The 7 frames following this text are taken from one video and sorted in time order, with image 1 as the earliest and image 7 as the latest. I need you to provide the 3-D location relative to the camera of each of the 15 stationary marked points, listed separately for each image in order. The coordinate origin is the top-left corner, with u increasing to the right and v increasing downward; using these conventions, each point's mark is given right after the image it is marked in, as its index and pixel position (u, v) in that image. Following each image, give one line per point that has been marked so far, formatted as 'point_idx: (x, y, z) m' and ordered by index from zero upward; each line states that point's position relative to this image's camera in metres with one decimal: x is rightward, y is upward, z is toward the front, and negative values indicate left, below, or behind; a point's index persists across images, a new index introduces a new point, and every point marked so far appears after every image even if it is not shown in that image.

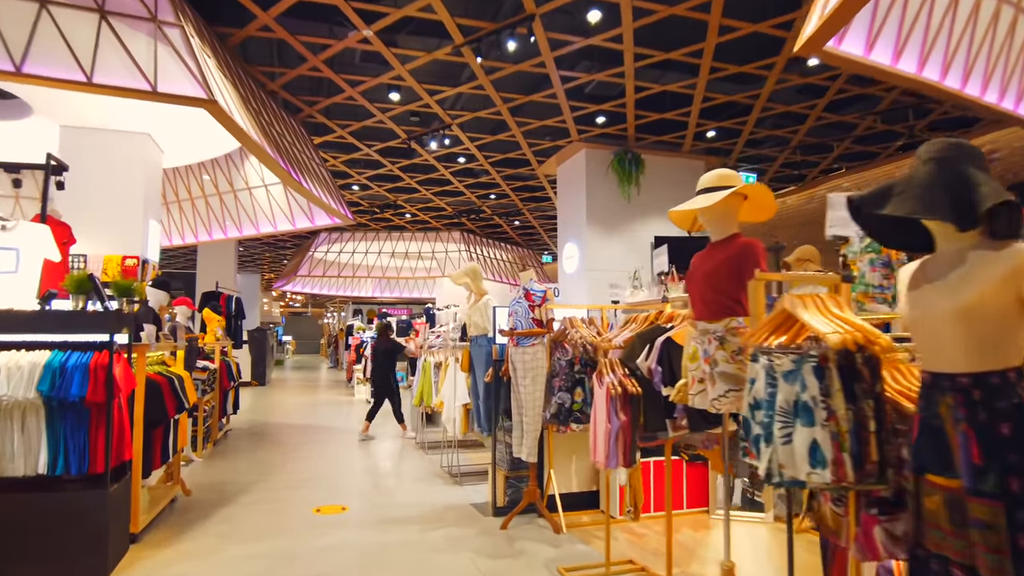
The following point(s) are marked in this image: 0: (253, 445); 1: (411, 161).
0: (-3.2, -1.9, +7.5) m
1: (-1.6, +2.0, +9.8) m
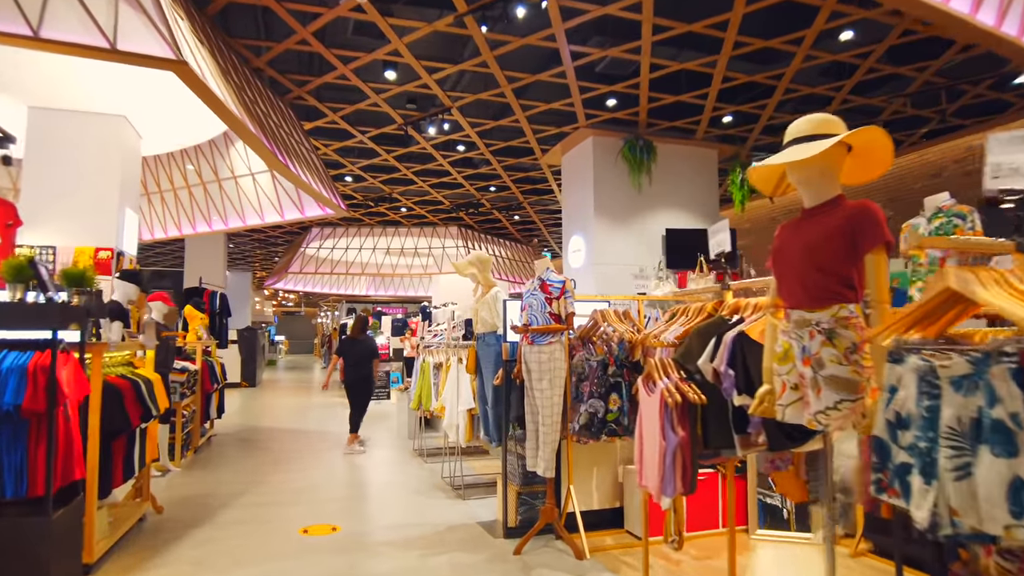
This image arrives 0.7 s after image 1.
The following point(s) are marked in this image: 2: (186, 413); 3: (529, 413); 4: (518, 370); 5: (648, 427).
0: (-3.1, -1.9, +7.0) m
1: (-1.6, +2.1, +9.2) m
2: (-3.4, -1.3, +6.2) m
3: (+0.1, -0.8, +3.8) m
4: (0.0, -0.5, +3.9) m
5: (+0.5, -0.5, +2.2) m
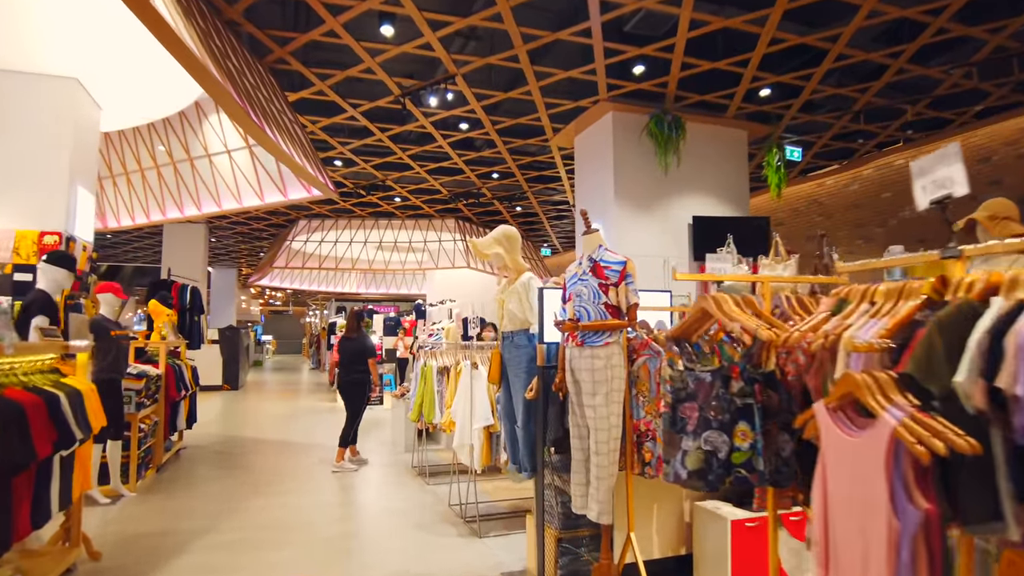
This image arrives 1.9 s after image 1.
0: (-3.0, -1.8, +6.0) m
1: (-1.5, +2.2, +8.3) m
2: (-3.2, -1.2, +5.3) m
3: (+0.3, -0.7, +2.9) m
4: (+0.2, -0.4, +2.9) m
5: (+0.7, -0.4, +1.3) m
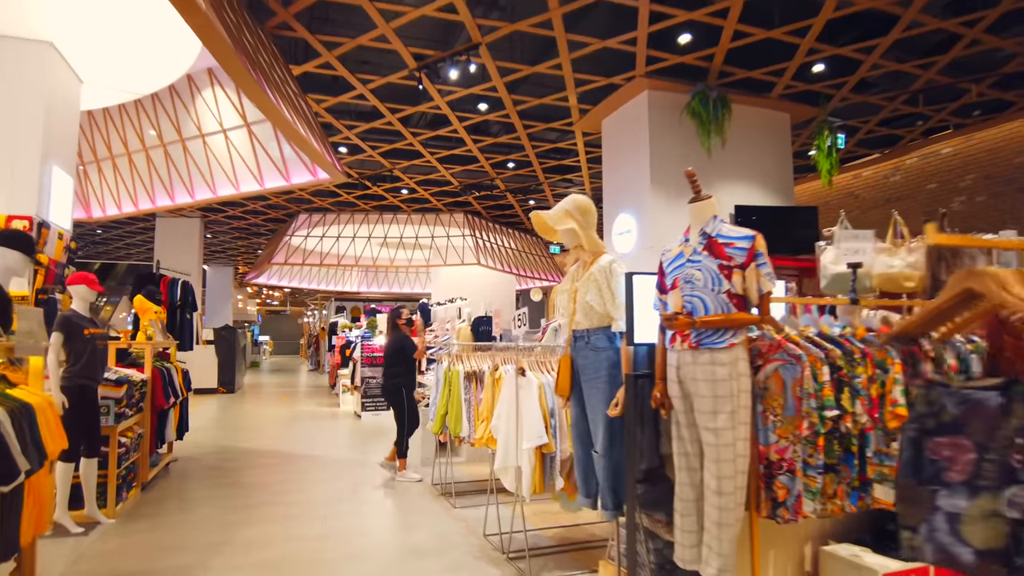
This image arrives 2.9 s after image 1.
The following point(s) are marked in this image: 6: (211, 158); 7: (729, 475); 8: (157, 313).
0: (-2.7, -1.7, +5.3) m
1: (-1.2, +2.2, +7.6) m
2: (-2.9, -1.1, +4.5) m
3: (+0.6, -0.7, +2.2) m
4: (+0.5, -0.4, +2.2) m
5: (+1.1, -0.4, +0.6) m
6: (-4.1, +1.8, +8.2) m
7: (+0.7, -0.6, +2.0) m
8: (-3.4, -0.2, +5.7) m
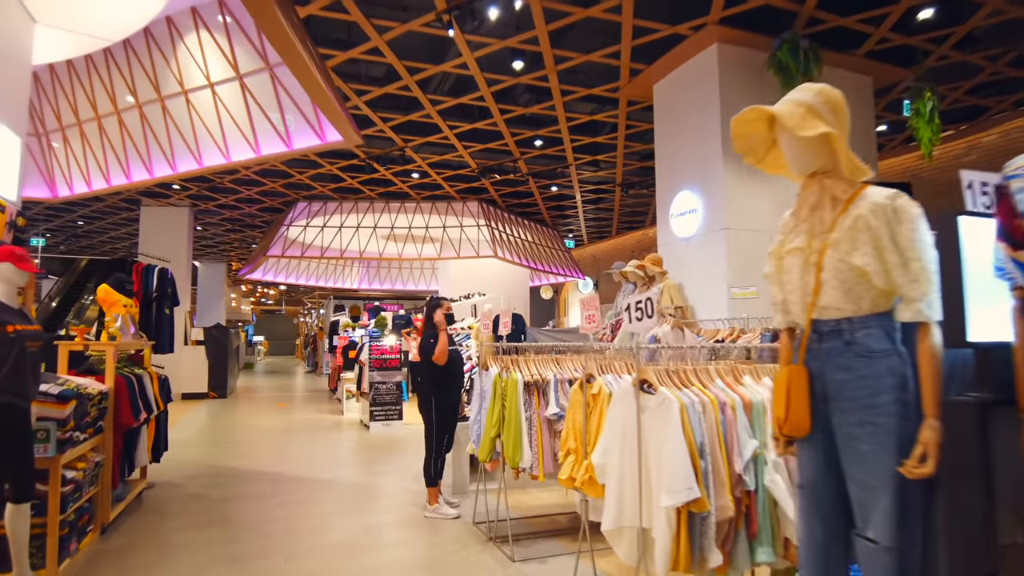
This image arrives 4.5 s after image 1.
0: (-2.3, -1.6, +4.2) m
1: (-0.8, +2.3, +6.4) m
2: (-2.5, -1.0, +3.4) m
3: (+1.1, -0.5, +1.1) m
4: (+1.0, -0.3, +1.1) m
5: (+1.5, -0.3, -0.5) m
6: (-3.7, +1.9, +7.1) m
7: (+1.2, -0.5, +0.9) m
8: (-2.9, -0.1, +4.6) m
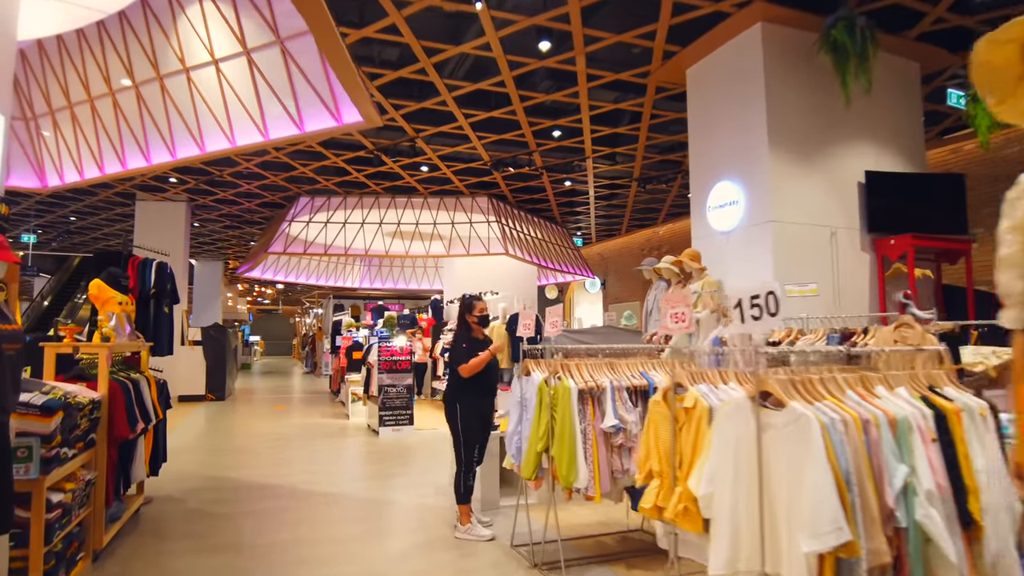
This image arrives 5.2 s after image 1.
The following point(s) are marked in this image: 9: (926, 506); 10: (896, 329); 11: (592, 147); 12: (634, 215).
0: (-2.0, -1.6, +3.7) m
1: (-0.5, +2.4, +6.0) m
2: (-2.2, -1.0, +3.0) m
3: (+1.4, -0.5, +0.6) m
4: (+1.3, -0.3, +0.7) m
5: (+1.8, -0.3, -0.9) m
6: (-3.4, +1.9, +6.6) m
7: (+1.5, -0.5, +0.5) m
8: (-2.7, -0.1, +4.1) m
9: (+1.2, -0.6, +1.8) m
10: (+2.0, -0.2, +3.2) m
11: (+1.2, +2.1, +8.9) m
12: (+2.7, +1.6, +13.3) m
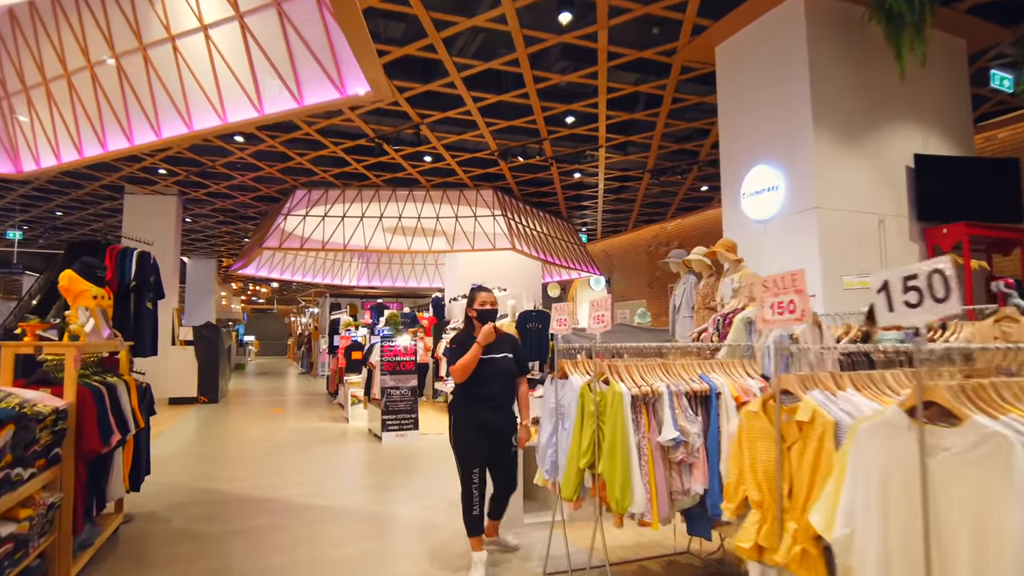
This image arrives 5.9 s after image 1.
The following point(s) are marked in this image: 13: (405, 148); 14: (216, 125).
0: (-1.8, -1.6, +3.2) m
1: (-0.4, +2.4, +5.5) m
2: (-2.0, -1.0, +2.5) m
3: (+1.6, -0.5, +0.2) m
4: (+1.5, -0.2, +0.2) m
5: (+2.0, -0.2, -1.3) m
6: (-3.3, +2.0, +6.1) m
7: (+1.7, -0.5, +0.1) m
8: (-2.5, -0.1, +3.6) m
9: (+1.4, -0.6, +1.3) m
10: (+2.2, -0.2, +2.7) m
11: (+1.3, +2.1, +8.4) m
12: (+2.8, +1.7, +12.8) m
13: (-1.6, +2.0, +8.8) m
14: (-3.2, +1.6, +6.5) m
